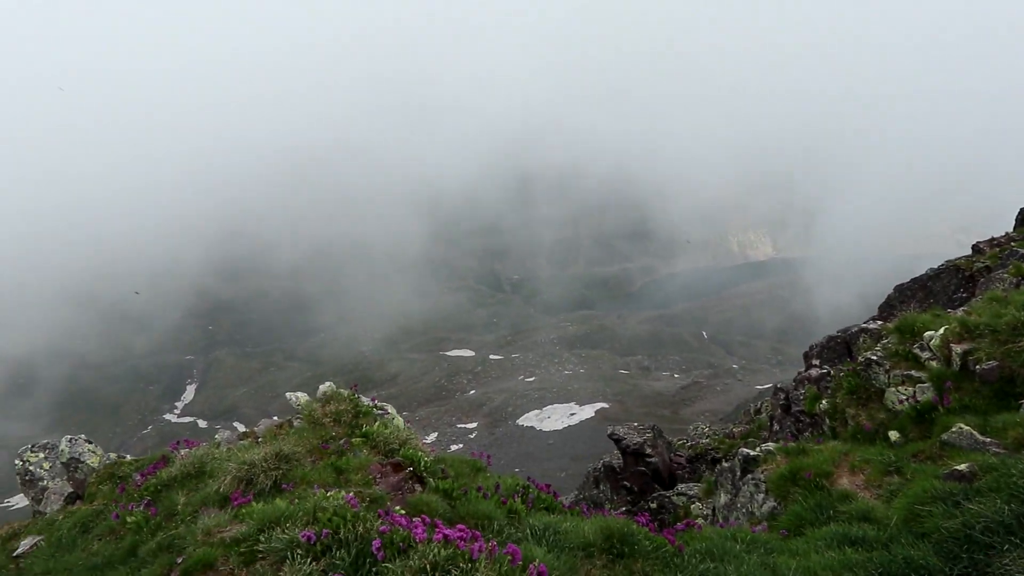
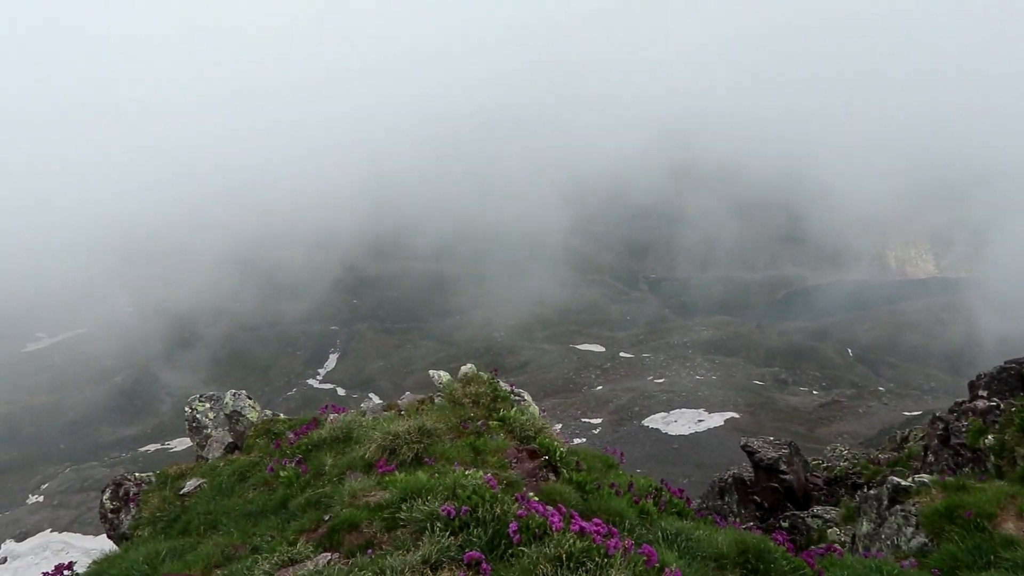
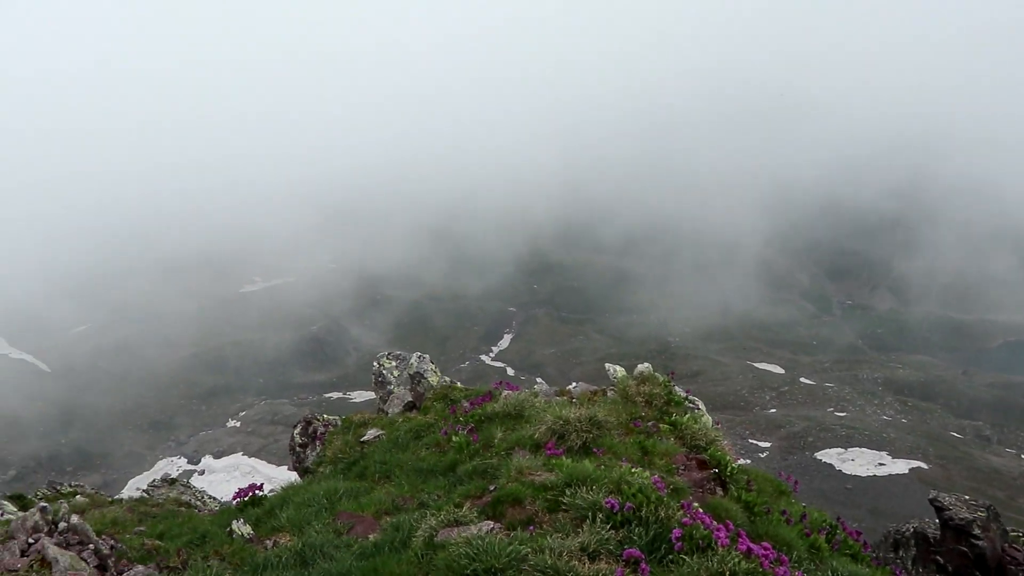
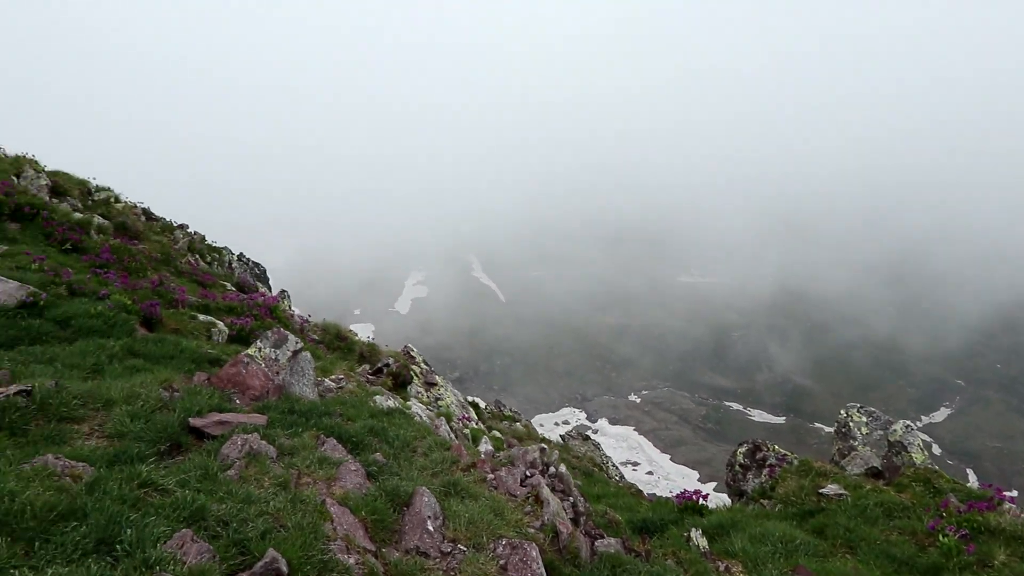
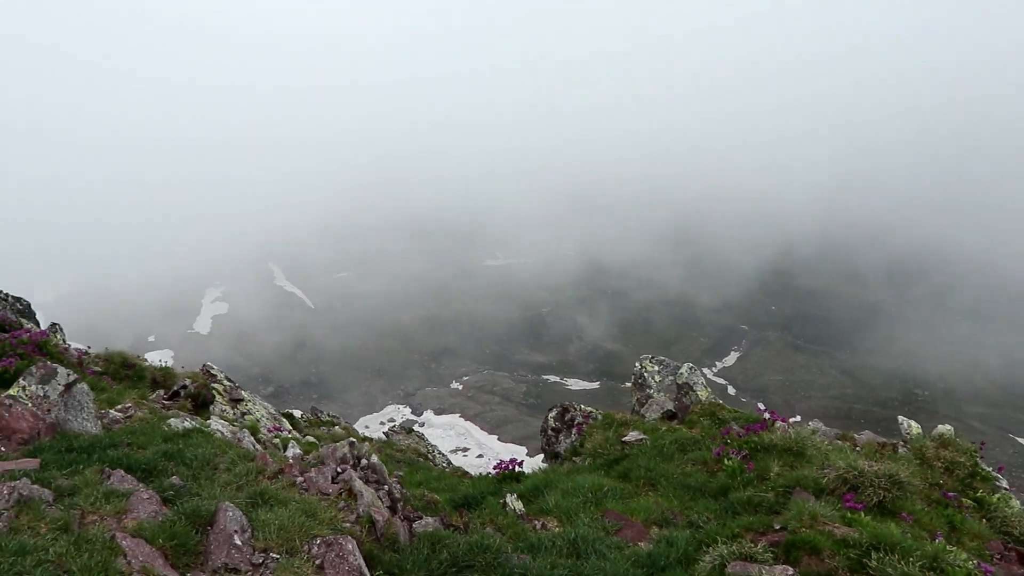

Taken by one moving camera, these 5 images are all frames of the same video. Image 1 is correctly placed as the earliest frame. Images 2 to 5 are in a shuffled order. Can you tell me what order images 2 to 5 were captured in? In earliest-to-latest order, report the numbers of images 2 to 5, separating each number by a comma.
2, 3, 5, 4
